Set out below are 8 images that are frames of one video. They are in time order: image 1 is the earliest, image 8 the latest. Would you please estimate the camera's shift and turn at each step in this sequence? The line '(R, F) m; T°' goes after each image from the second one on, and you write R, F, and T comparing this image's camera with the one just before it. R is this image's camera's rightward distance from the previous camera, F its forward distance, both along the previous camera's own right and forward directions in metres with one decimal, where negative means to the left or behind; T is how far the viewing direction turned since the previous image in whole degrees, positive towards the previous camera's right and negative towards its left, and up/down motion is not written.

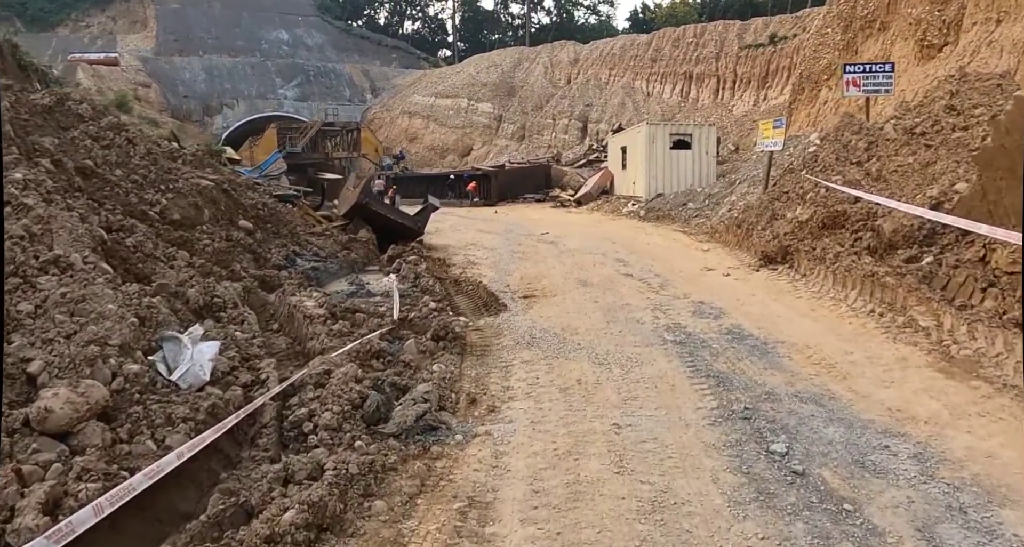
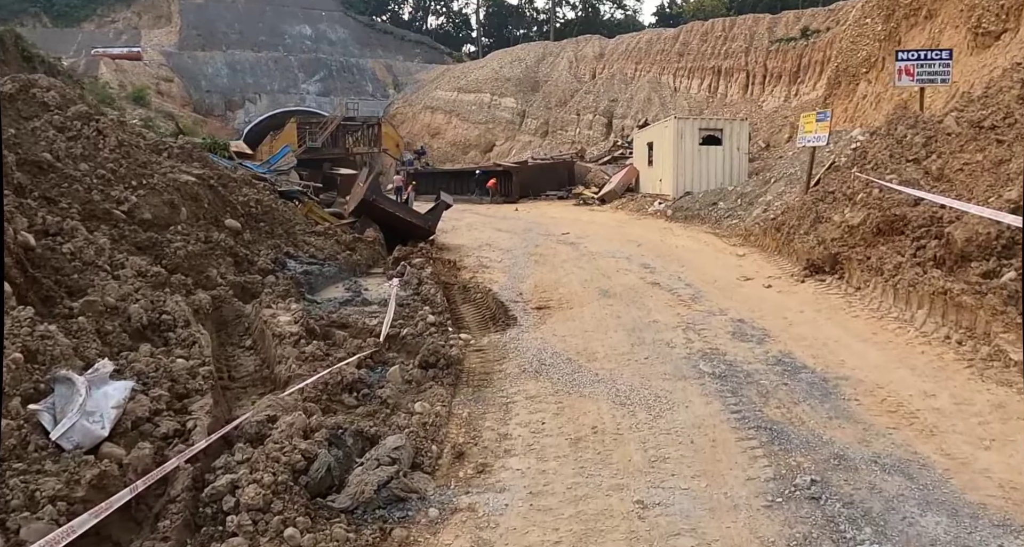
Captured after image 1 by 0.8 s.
(+0.2, +1.1) m; -2°
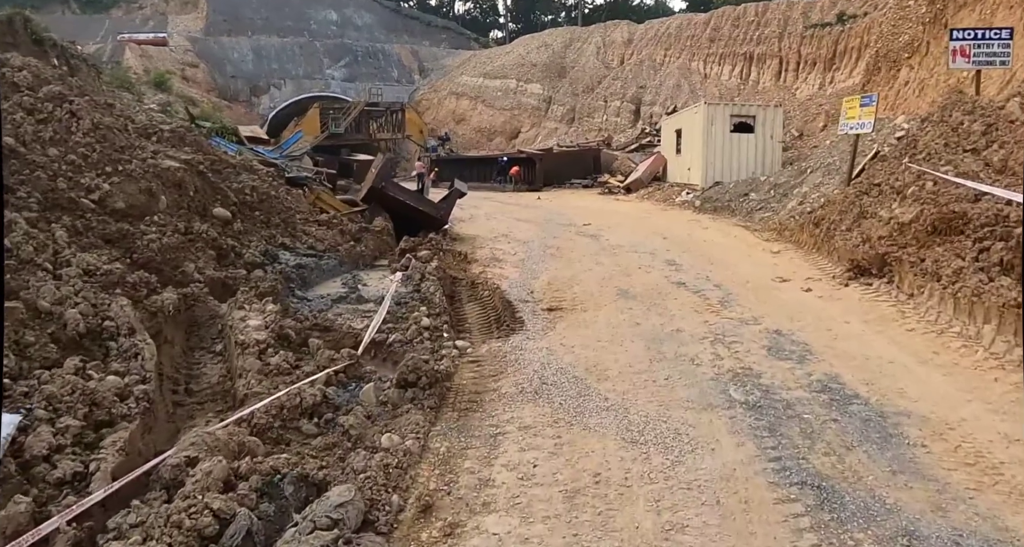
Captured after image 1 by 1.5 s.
(+0.2, +0.9) m; -2°
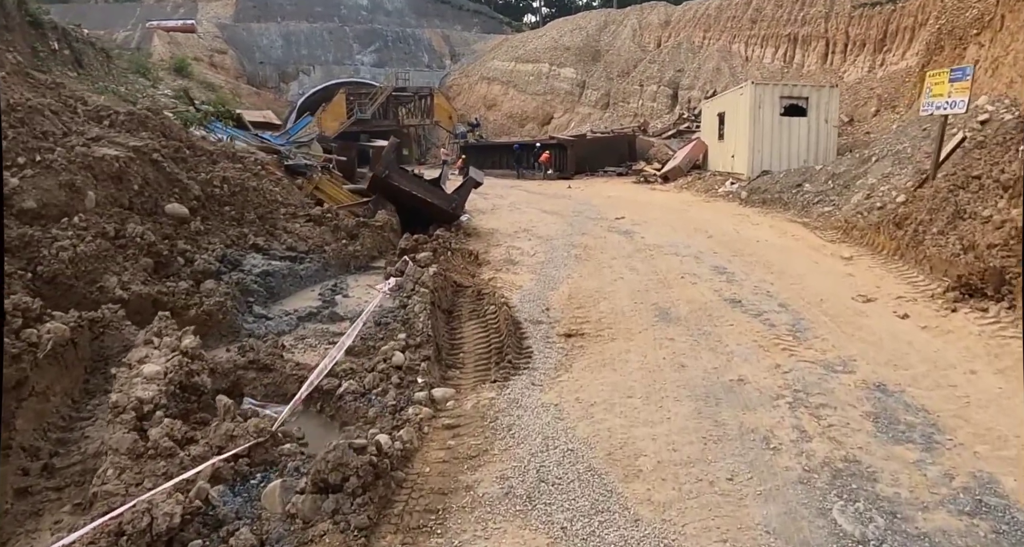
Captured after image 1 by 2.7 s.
(+0.2, +1.7) m; -3°
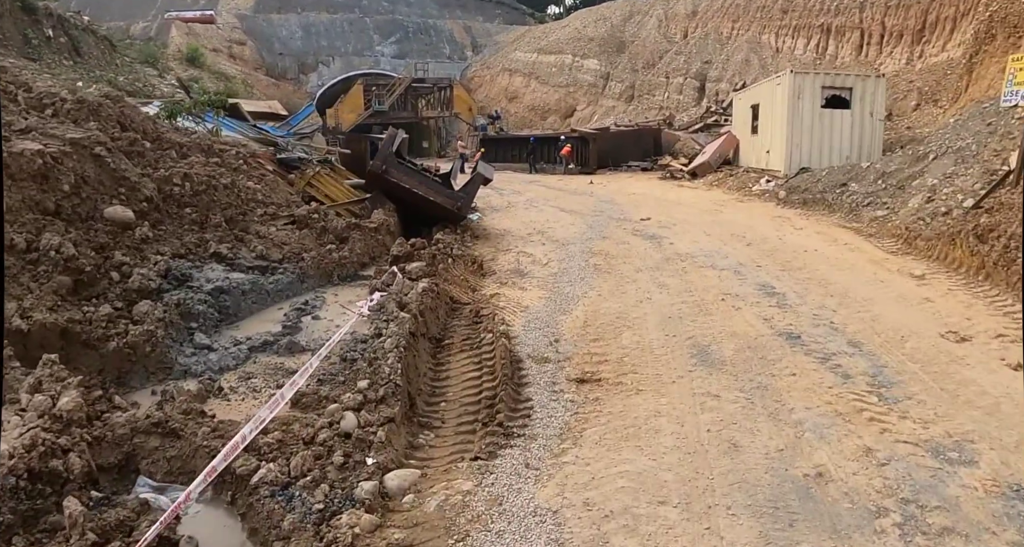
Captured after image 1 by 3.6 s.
(+0.2, +1.4) m; -2°
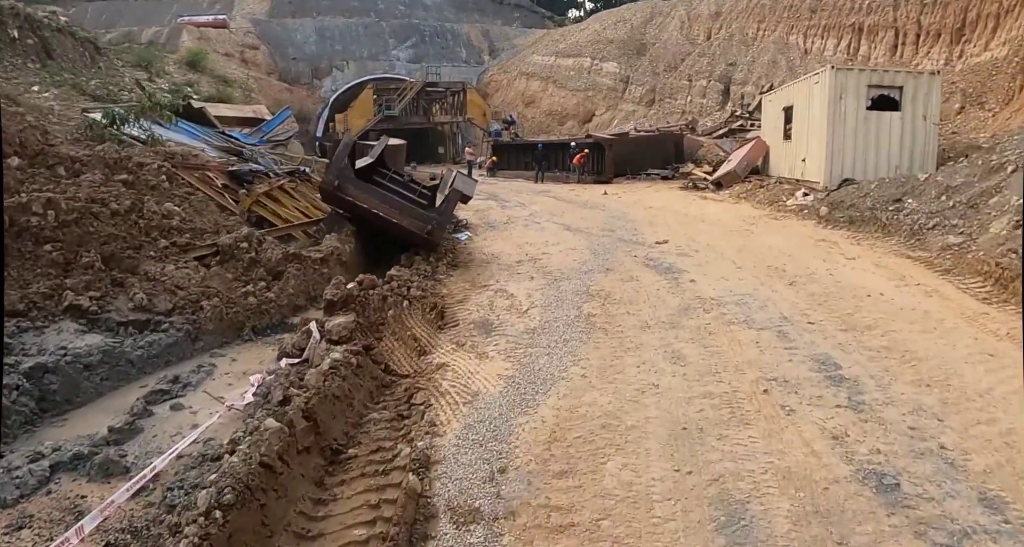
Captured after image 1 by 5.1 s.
(+0.5, +2.1) m; -2°
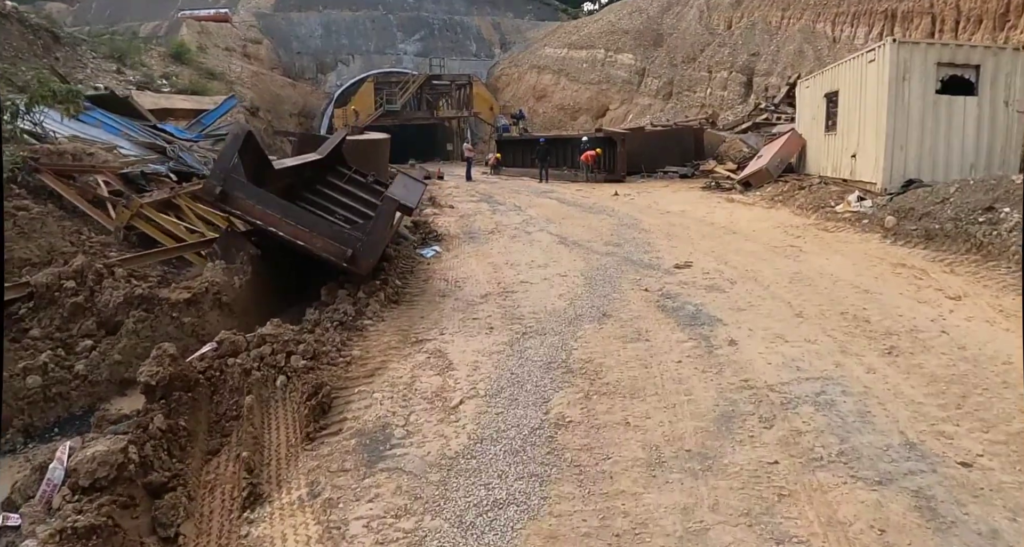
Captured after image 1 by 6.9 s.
(+0.6, +2.6) m; -1°
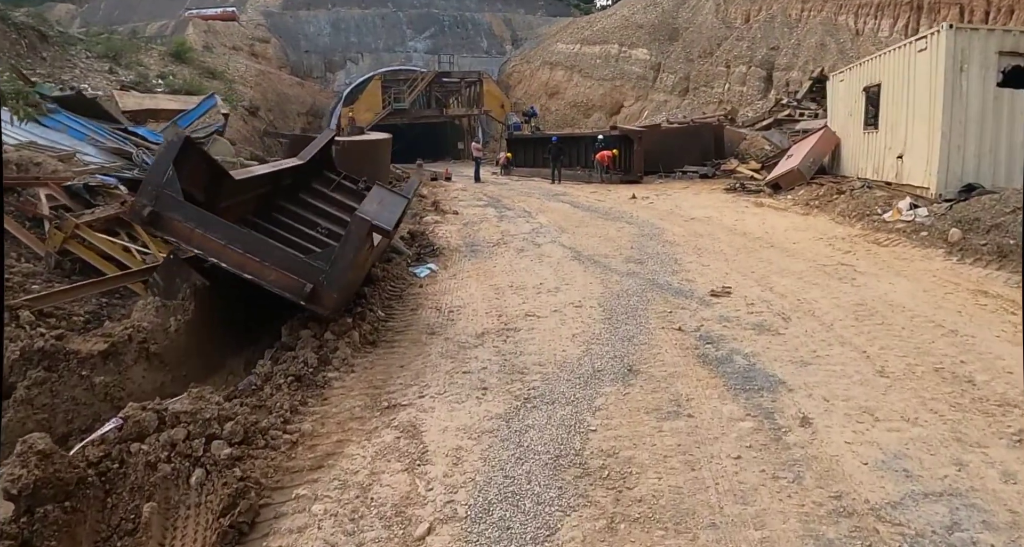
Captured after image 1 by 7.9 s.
(+0.1, +1.2) m; -1°
